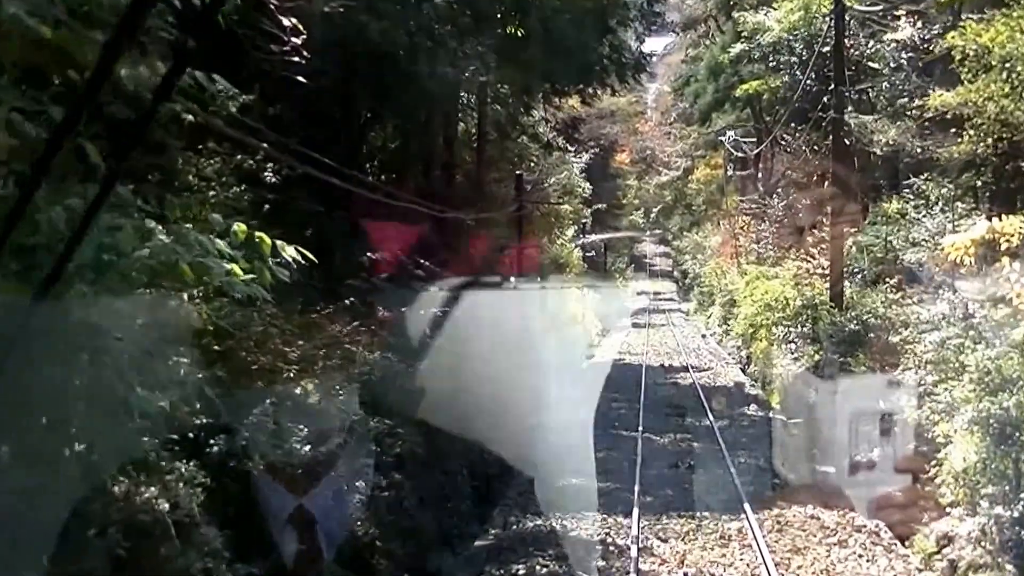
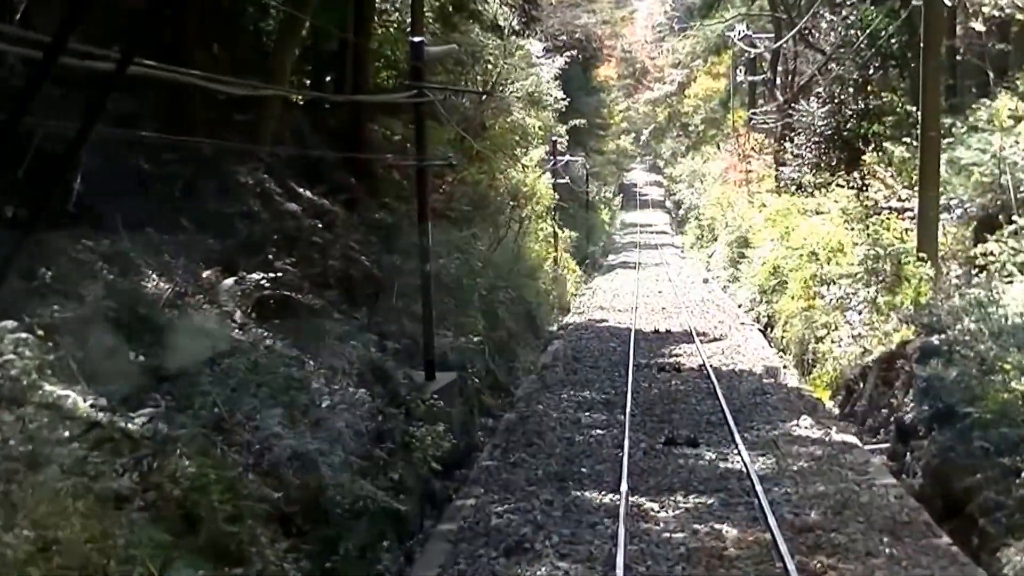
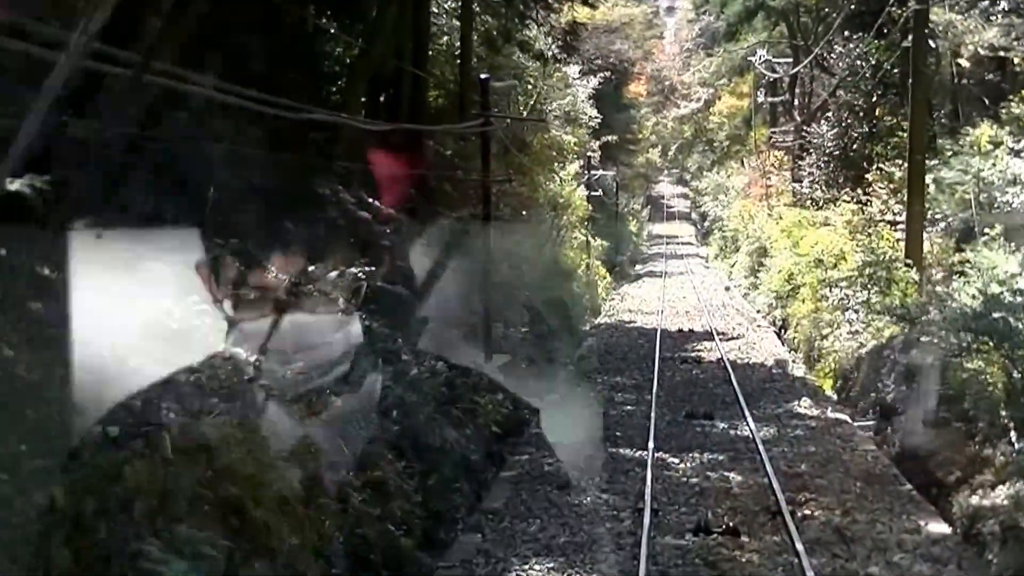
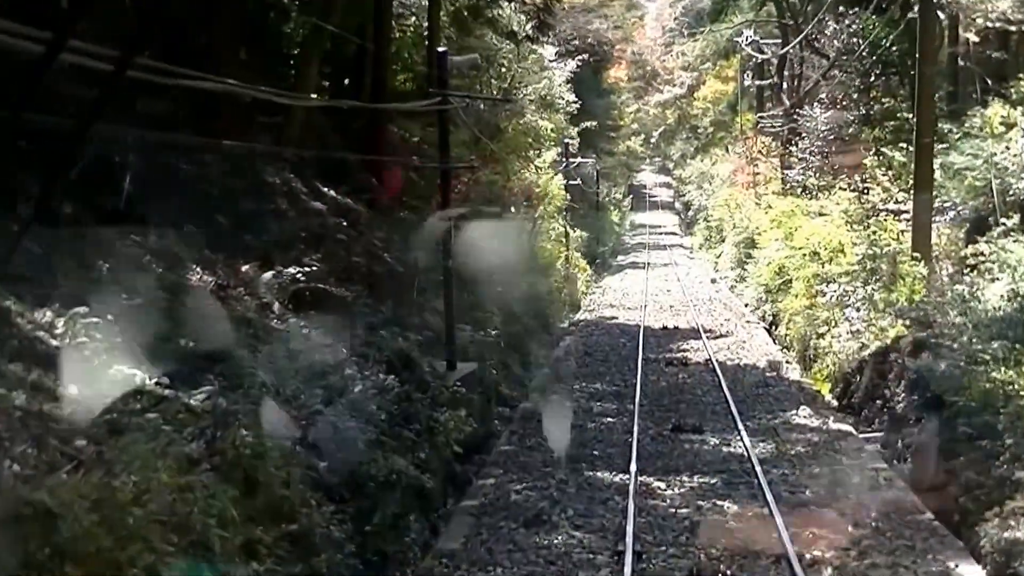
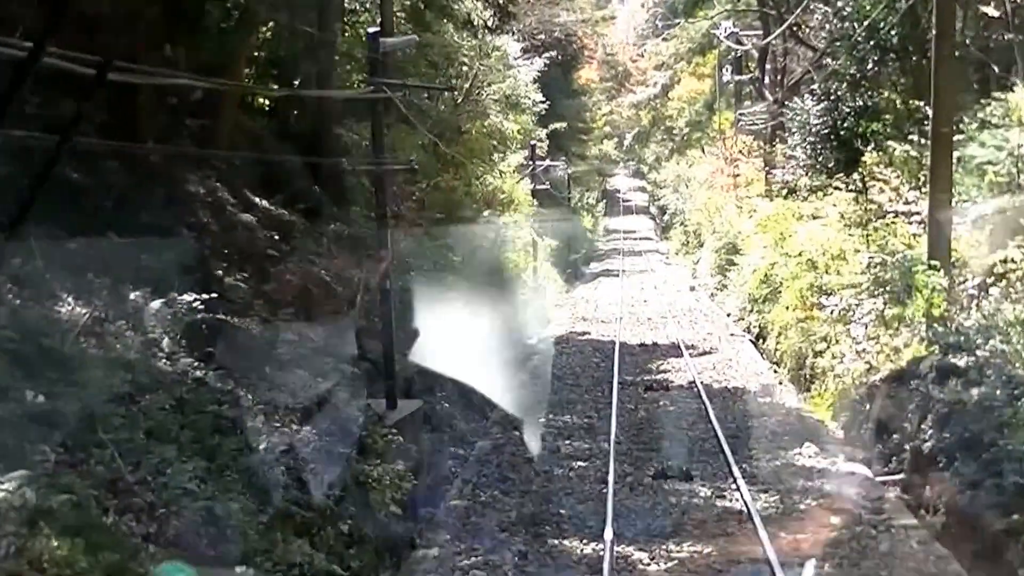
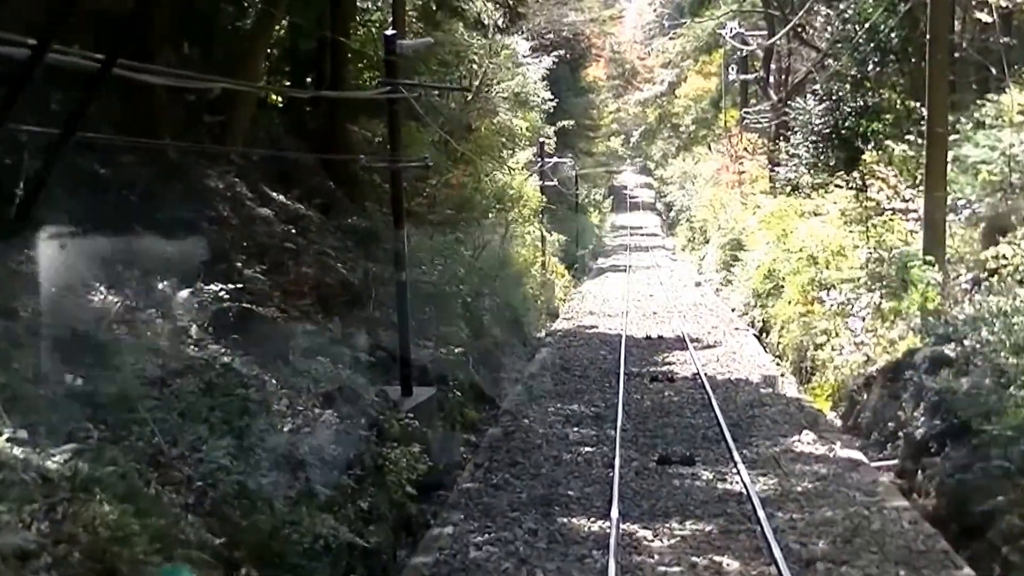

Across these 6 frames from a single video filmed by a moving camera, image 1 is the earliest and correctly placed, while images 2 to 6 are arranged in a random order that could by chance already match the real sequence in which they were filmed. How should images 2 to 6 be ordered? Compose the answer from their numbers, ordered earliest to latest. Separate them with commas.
3, 4, 2, 6, 5
